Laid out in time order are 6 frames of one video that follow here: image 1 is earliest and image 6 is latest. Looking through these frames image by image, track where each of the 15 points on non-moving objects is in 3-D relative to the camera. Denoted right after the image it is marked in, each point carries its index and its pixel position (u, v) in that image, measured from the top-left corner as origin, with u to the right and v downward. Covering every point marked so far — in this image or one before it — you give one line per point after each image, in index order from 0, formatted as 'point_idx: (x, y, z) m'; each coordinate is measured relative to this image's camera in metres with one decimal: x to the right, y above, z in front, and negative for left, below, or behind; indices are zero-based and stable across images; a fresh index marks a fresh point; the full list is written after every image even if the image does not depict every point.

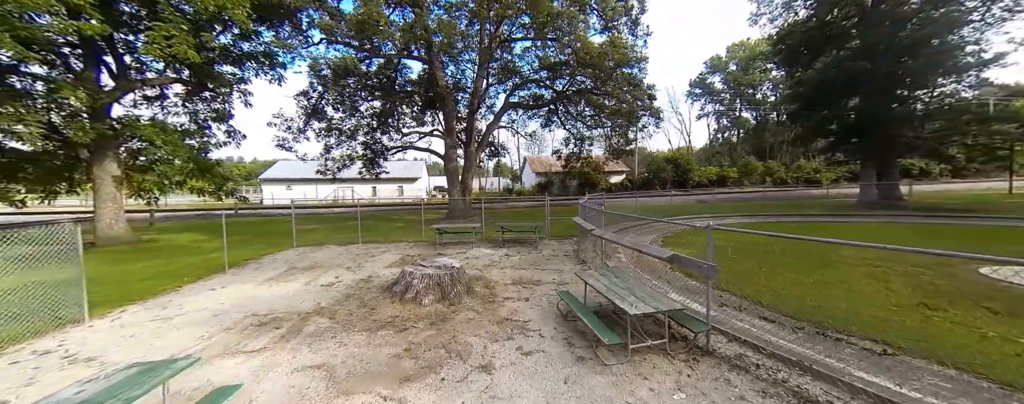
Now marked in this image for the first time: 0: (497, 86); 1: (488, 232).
0: (-0.9, +6.5, +17.1) m
1: (-1.1, -1.3, +13.0) m
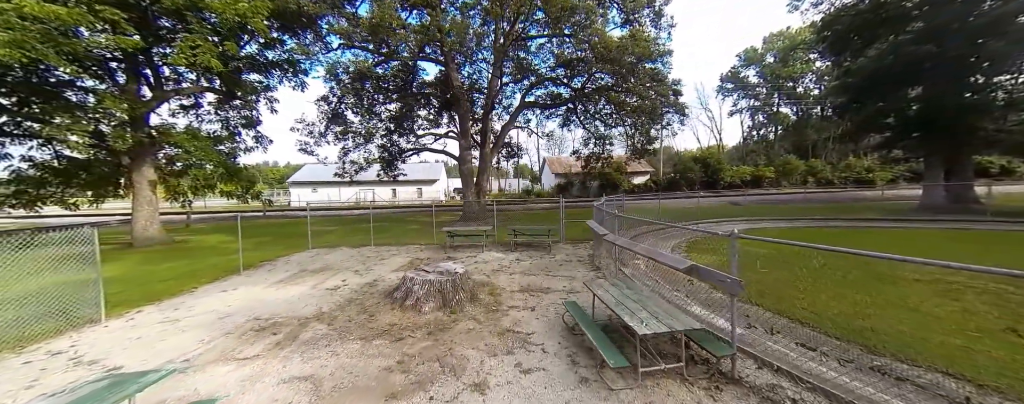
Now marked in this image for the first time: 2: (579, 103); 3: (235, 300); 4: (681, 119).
0: (0.0, +6.4, +16.8) m
1: (-0.5, -1.4, +12.7) m
2: (+3.8, +5.6, +17.3) m
3: (-5.7, -2.0, +6.4) m
4: (+9.4, +4.6, +17.0) m
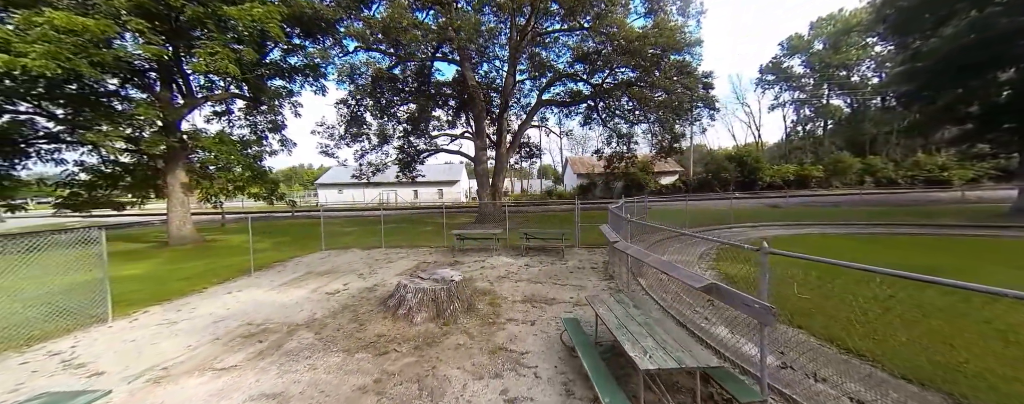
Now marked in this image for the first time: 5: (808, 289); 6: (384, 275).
0: (+0.9, +6.3, +16.2) m
1: (+0.1, -1.5, +12.2) m
2: (+4.7, +5.5, +16.5) m
3: (-5.7, -2.1, +6.4) m
4: (+10.3, +4.5, +15.7) m
5: (+5.7, -1.6, +5.9) m
6: (-3.3, -1.9, +7.9) m
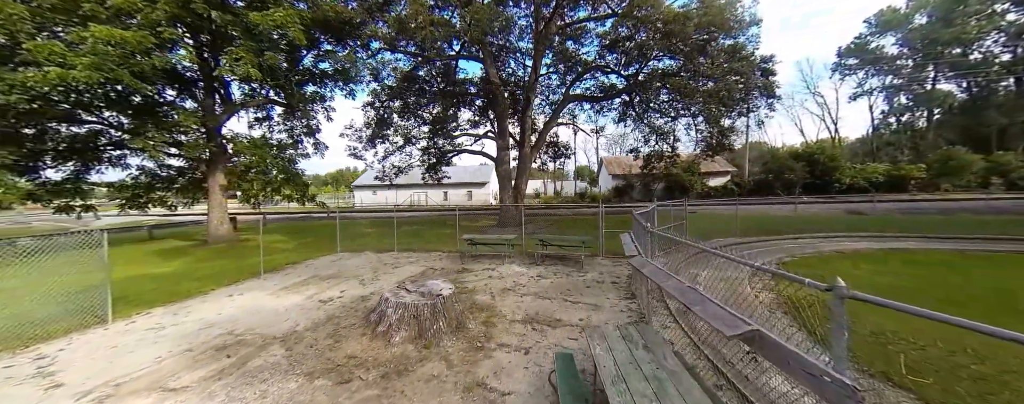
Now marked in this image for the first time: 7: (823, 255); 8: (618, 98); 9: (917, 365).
0: (+2.2, +6.1, +15.2) m
1: (+0.8, -1.6, +11.3) m
2: (+6.0, +5.3, +15.0) m
3: (-5.7, -2.1, +6.2) m
4: (+11.4, +4.3, +13.5) m
5: (+5.6, -1.7, +4.3) m
6: (-3.1, -2.0, +7.4) m
7: (+9.7, -1.7, +9.6) m
8: (+5.4, +5.3, +15.6) m
9: (+4.9, -1.8, +3.8) m
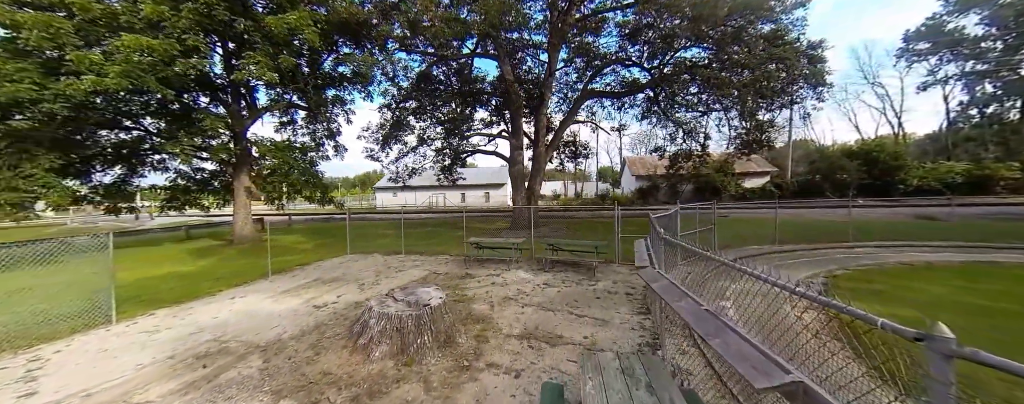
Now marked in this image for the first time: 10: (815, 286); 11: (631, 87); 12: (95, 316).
0: (+2.9, +6.0, +14.5) m
1: (+1.2, -1.6, +10.7) m
2: (+6.7, +5.2, +13.9) m
3: (-5.7, -2.2, +6.1) m
4: (+12.0, +4.2, +12.0) m
5: (+5.4, -1.8, +3.3) m
6: (-3.0, -2.0, +7.2) m
7: (+10.0, -1.7, +8.2) m
8: (+6.1, +5.2, +14.6) m
9: (+4.6, -1.8, +2.9) m
10: (+7.3, -1.4, +7.0) m
11: (+5.7, +5.5, +14.7) m
12: (-7.8, -2.1, +5.6) m
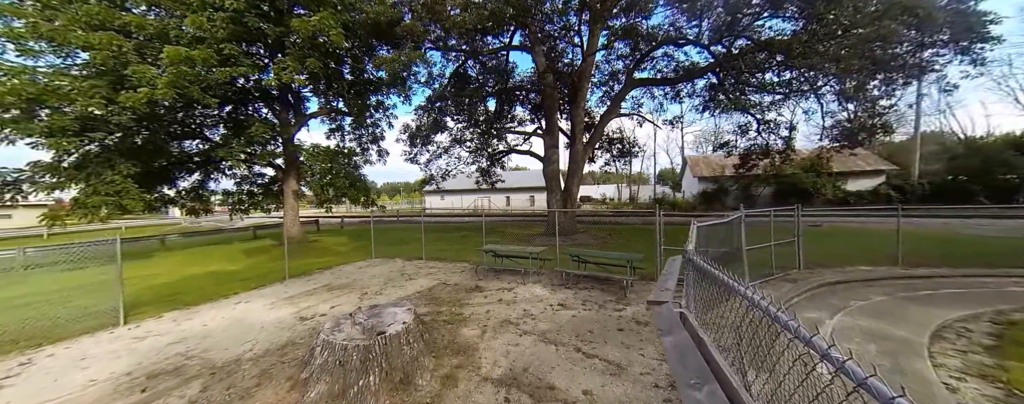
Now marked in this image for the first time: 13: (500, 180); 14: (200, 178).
0: (+4.4, +5.8, +12.8) m
1: (+2.0, -1.8, +9.2) m
2: (+8.0, +5.0, +11.5) m
3: (-5.7, -2.2, +6.0) m
4: (+12.8, +4.0, +8.6) m
5: (+4.8, -1.9, +1.3) m
6: (-2.8, -2.1, +6.5) m
7: (+10.1, -1.9, +5.2) m
8: (+7.5, +5.0, +12.3) m
9: (+3.9, -1.9, +1.0) m
10: (+7.3, -1.5, +4.5) m
11: (+7.1, +5.3, +12.4) m
12: (-7.8, -2.1, +5.9) m
13: (-0.5, +1.3, +18.6) m
14: (-15.2, +1.2, +14.9) m
